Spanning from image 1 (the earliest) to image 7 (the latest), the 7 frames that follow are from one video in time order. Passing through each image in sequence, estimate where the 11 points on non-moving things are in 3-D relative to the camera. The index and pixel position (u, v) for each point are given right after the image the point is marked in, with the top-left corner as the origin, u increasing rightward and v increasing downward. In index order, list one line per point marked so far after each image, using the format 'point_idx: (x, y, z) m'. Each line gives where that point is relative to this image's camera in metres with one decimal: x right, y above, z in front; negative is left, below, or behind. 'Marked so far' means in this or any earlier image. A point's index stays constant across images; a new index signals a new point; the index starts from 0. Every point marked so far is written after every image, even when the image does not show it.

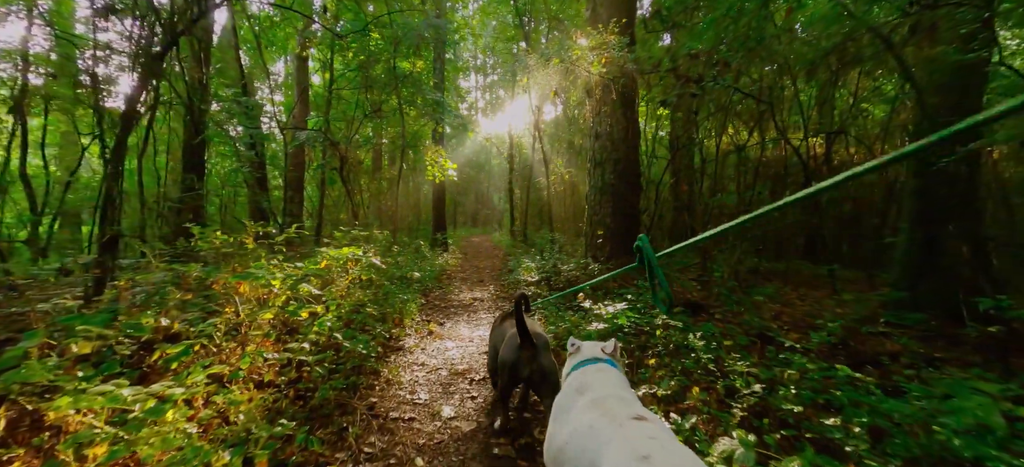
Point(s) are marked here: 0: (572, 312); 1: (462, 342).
0: (+0.8, -1.0, +5.0) m
1: (-0.6, -1.2, +4.4) m
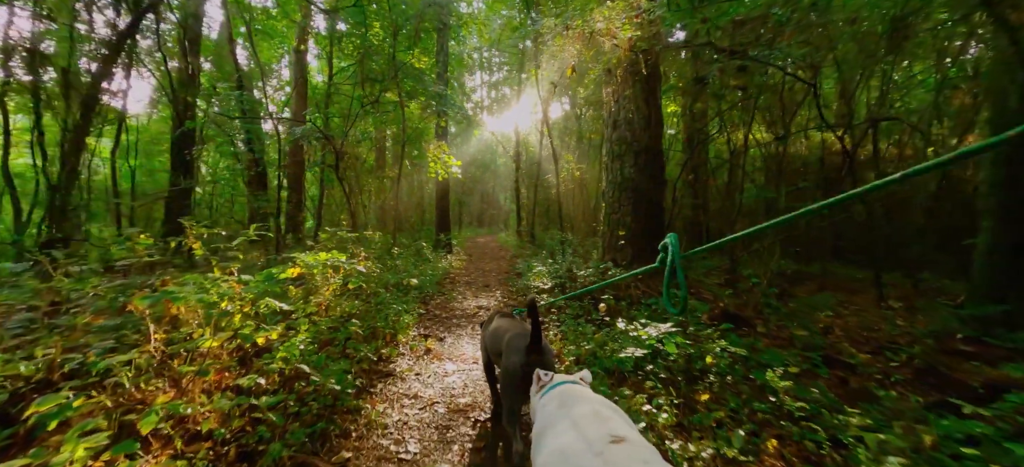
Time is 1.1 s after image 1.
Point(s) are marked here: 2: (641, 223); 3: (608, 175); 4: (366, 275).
0: (+0.9, -1.0, +4.3) m
1: (-0.5, -1.3, +3.8) m
2: (+2.0, +0.1, +6.0) m
3: (+1.6, +1.0, +6.5) m
4: (-1.9, -0.5, +5.0) m
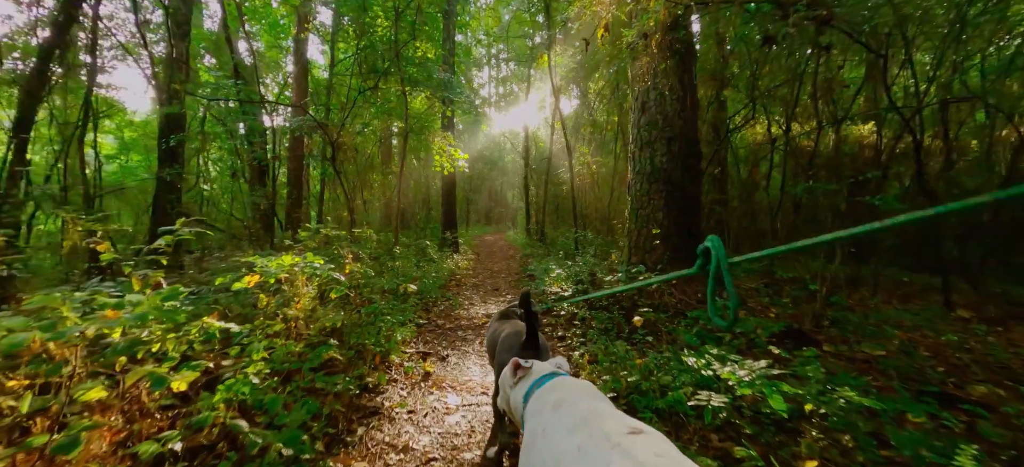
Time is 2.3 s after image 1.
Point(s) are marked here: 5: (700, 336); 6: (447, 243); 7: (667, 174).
0: (+1.0, -1.0, +3.5) m
1: (-0.3, -1.2, +3.0) m
2: (+2.2, +0.2, +5.2) m
3: (+1.8, +1.0, +5.7) m
4: (-1.7, -0.5, +4.3) m
5: (+1.7, -0.9, +3.6) m
6: (-2.0, -0.3, +12.2) m
7: (+2.1, +0.8, +5.3) m
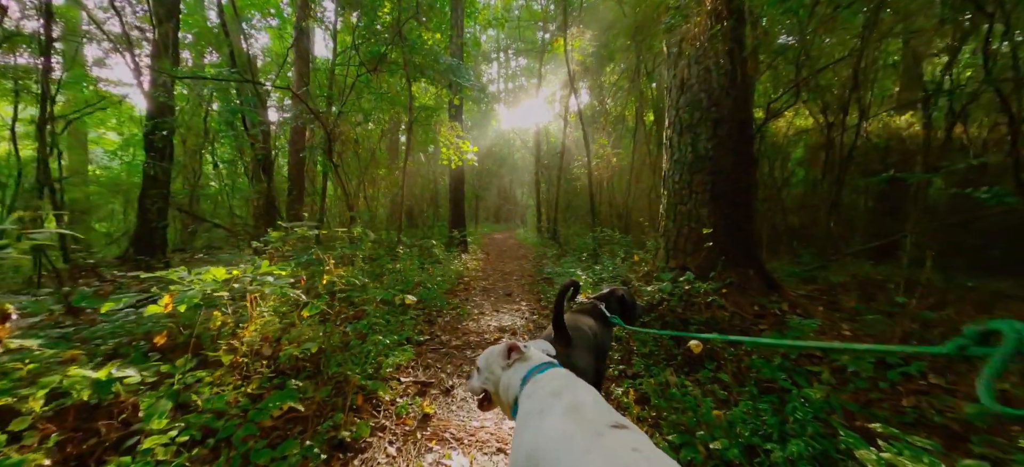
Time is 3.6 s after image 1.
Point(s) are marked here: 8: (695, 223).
0: (+1.2, -1.0, +2.7) m
1: (-0.2, -1.2, +2.3) m
2: (+2.4, +0.2, +4.4) m
3: (+2.0, +1.0, +4.9) m
4: (-1.5, -0.5, +3.5) m
5: (+1.9, -0.9, +2.8) m
6: (-1.7, -0.3, +11.4) m
7: (+2.3, +0.8, +4.5) m
8: (+2.1, +0.1, +4.5) m
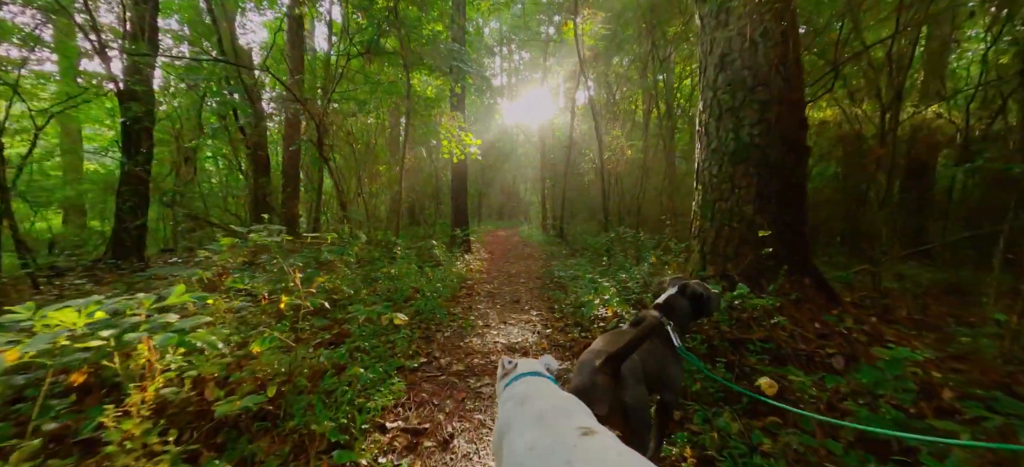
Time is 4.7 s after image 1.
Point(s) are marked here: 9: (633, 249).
0: (+1.3, -1.0, +2.1) m
1: (-0.1, -1.3, +1.6) m
2: (+2.5, +0.1, +3.7) m
3: (+2.1, +1.0, +4.2) m
4: (-1.4, -0.6, +2.9) m
5: (+1.9, -1.0, +2.1) m
6: (-1.5, -0.2, +10.8) m
7: (+2.4, +0.8, +3.8) m
8: (+2.2, +0.1, +3.8) m
9: (+2.2, -0.3, +7.2) m
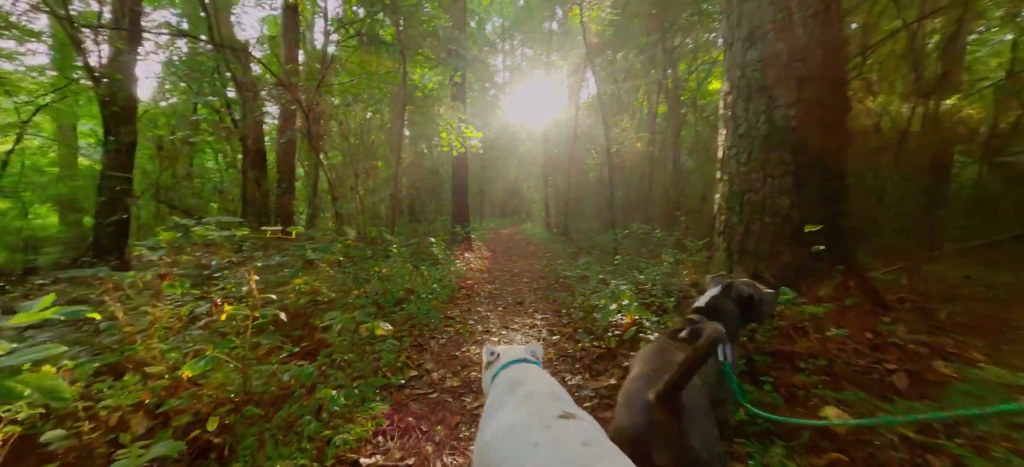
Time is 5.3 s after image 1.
0: (+1.3, -1.0, +1.6) m
1: (-0.1, -1.3, +1.2) m
2: (+2.5, +0.2, +3.3) m
3: (+2.2, +1.0, +3.7) m
4: (-1.4, -0.5, +2.5) m
5: (+2.0, -0.9, +1.6) m
6: (-1.5, -0.1, +10.4) m
7: (+2.4, +0.9, +3.3) m
8: (+2.2, +0.2, +3.4) m
9: (+2.3, -0.2, +6.7) m
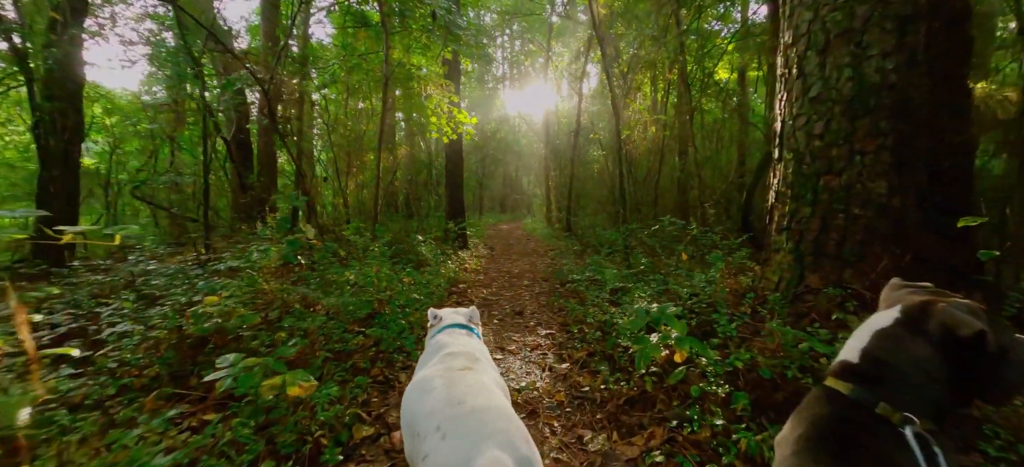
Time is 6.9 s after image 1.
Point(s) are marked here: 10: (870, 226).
0: (+1.3, -1.0, +0.7) m
1: (-0.1, -1.3, +0.3) m
2: (+2.5, +0.2, +2.4) m
3: (+2.1, +1.0, +2.8) m
4: (-1.5, -0.5, +1.6) m
5: (+1.9, -0.9, +0.7) m
6: (-1.5, -0.1, +9.5) m
7: (+2.4, +0.9, +2.4) m
8: (+2.2, +0.2, +2.5) m
9: (+2.2, -0.2, +5.8) m
10: (+2.2, +0.1, +2.5) m
